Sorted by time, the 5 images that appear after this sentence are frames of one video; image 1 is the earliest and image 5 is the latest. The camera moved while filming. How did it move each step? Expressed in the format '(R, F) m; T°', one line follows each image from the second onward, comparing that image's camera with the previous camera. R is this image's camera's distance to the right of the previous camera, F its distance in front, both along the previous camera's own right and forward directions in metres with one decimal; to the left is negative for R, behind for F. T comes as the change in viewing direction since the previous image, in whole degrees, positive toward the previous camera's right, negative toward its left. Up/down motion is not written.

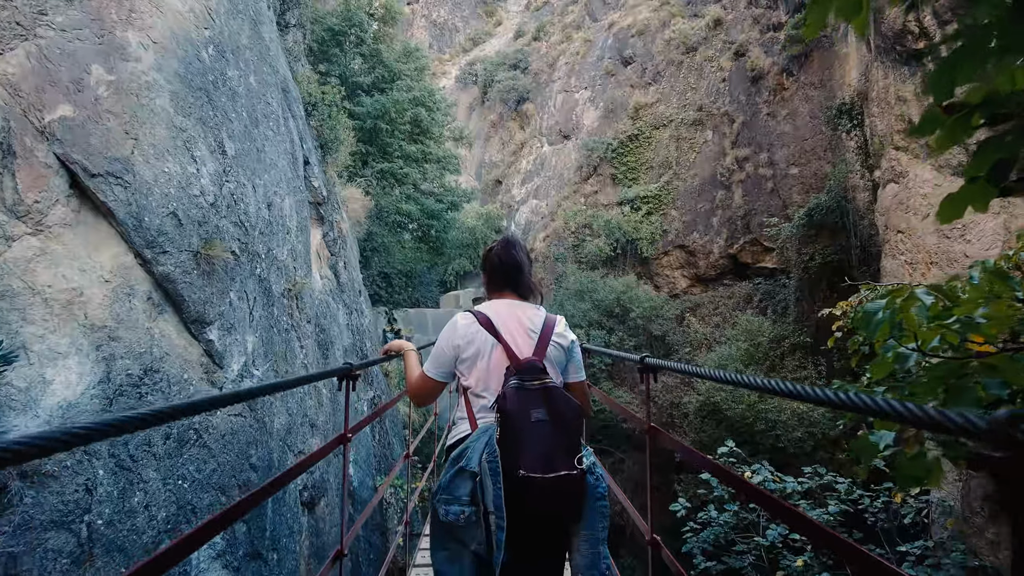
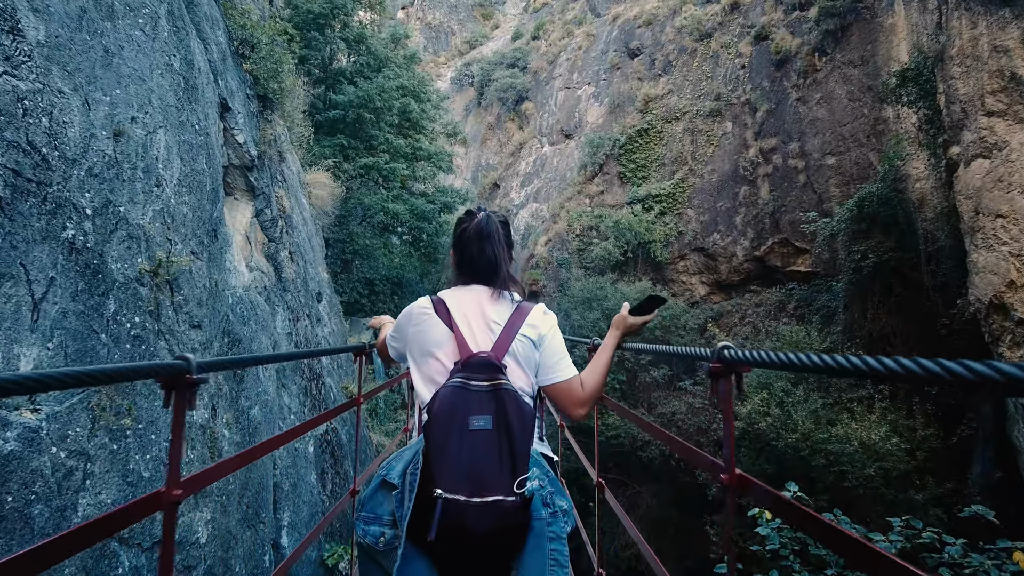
(0.0, +1.7) m; 0°
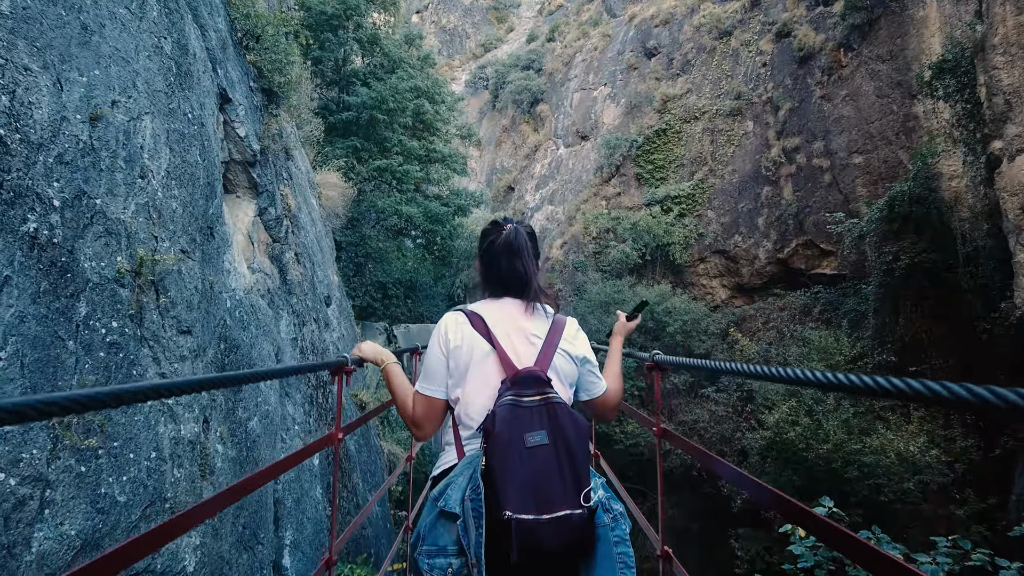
(0.0, +0.3) m; -1°
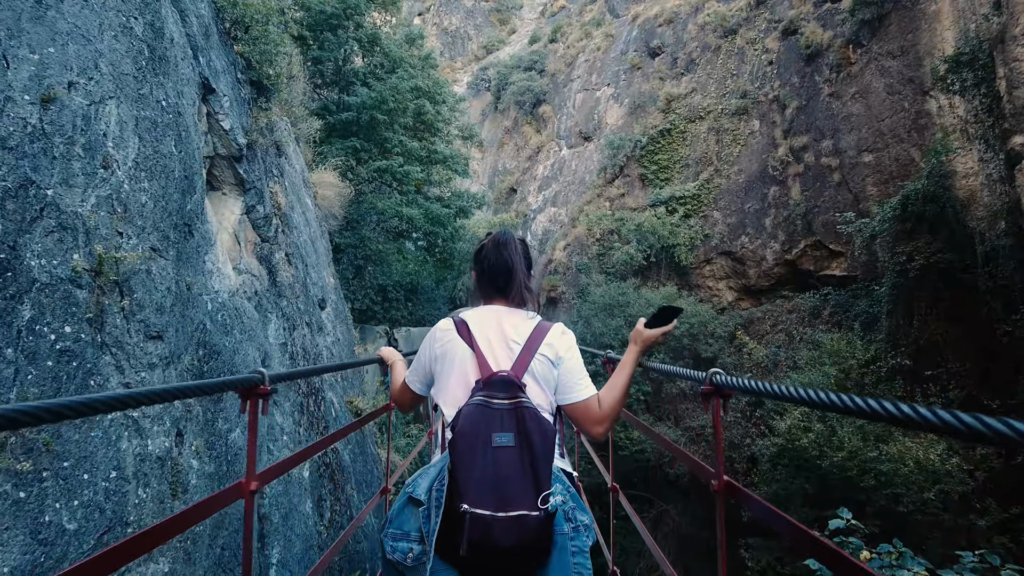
(0.0, +0.2) m; 0°
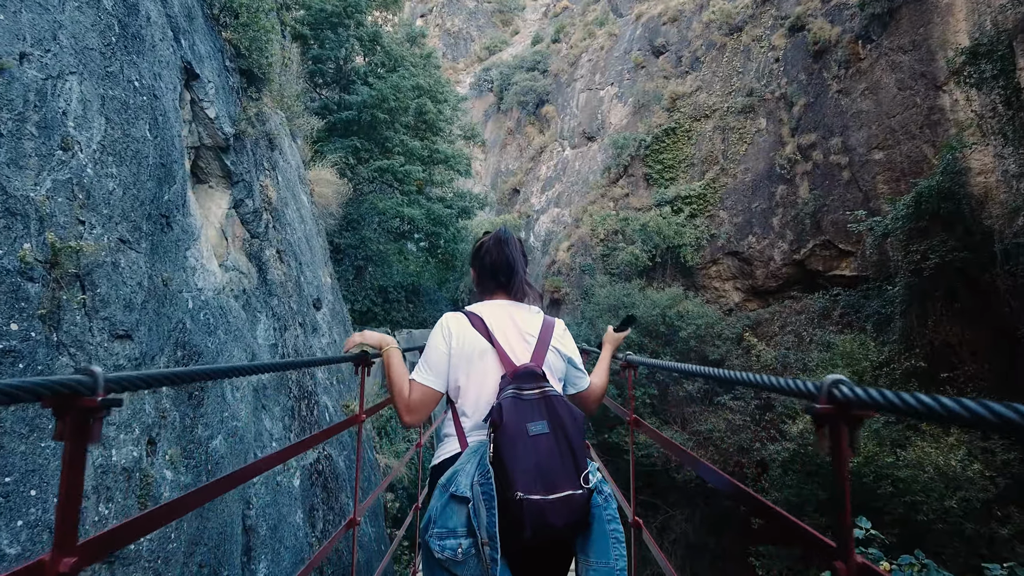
(0.0, +0.2) m; 0°
